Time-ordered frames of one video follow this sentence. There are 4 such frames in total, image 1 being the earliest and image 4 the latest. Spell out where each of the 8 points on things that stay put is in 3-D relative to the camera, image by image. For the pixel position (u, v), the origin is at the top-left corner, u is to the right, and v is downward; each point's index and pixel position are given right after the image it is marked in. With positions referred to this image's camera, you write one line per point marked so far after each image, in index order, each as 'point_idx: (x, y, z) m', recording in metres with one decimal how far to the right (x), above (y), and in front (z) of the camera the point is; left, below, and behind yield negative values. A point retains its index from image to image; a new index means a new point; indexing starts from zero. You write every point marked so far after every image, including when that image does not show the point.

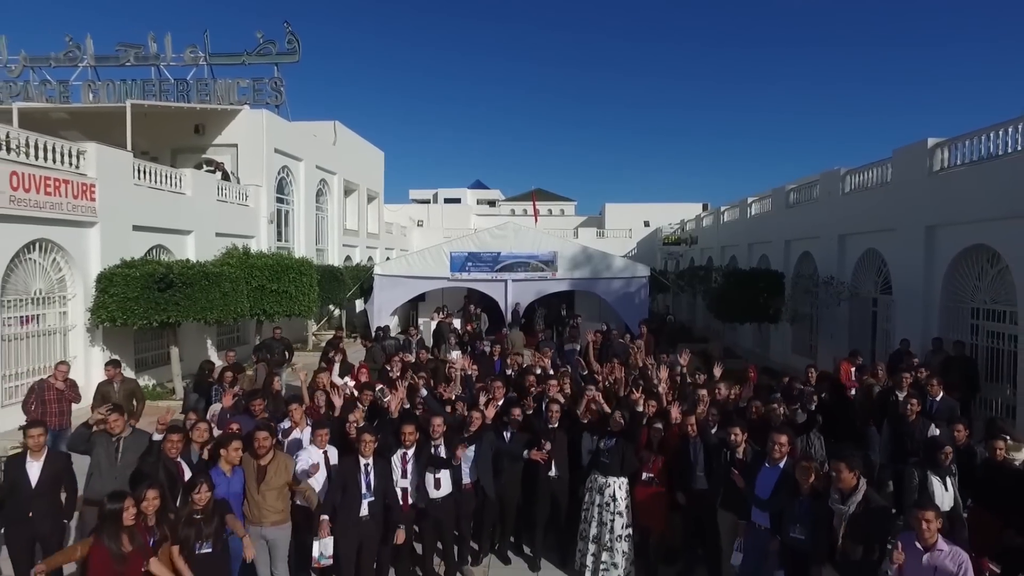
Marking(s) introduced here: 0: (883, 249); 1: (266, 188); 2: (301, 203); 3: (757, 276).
0: (+6.3, +0.7, +10.6) m
1: (-6.4, +2.6, +16.3) m
2: (-6.3, +2.6, +18.6) m
3: (+5.2, +0.2, +13.1) m
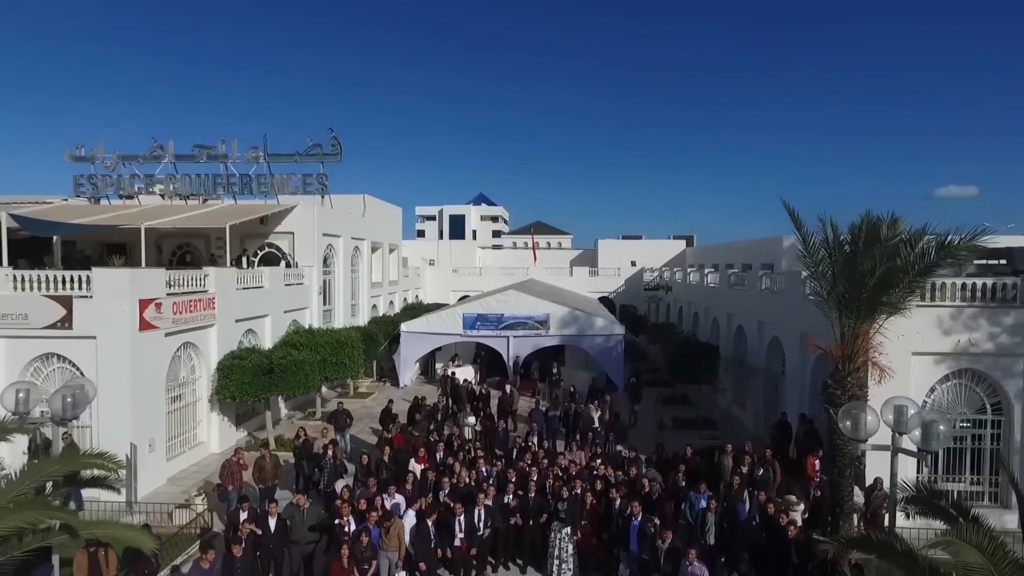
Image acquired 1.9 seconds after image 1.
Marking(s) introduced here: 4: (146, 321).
0: (+6.3, -1.2, +14.6) m
1: (-6.4, +0.7, +20.4) m
2: (-6.3, +0.6, +22.7) m
3: (+5.2, -1.7, +17.1) m
4: (-6.9, -0.6, +11.8) m
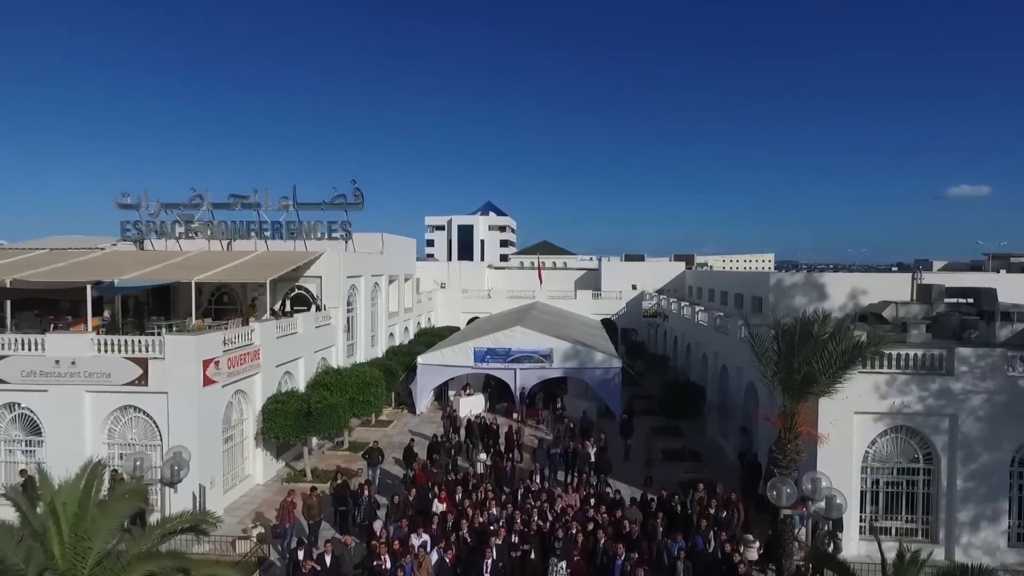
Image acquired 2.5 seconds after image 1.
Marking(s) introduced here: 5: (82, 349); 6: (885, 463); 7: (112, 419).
0: (+6.5, -2.6, +16.5) m
1: (-6.2, -0.7, +22.5) m
2: (-6.0, -0.8, +24.8) m
3: (+5.4, -3.1, +19.1) m
4: (-6.8, -2.0, +13.9) m
5: (-9.5, -1.4, +13.8) m
6: (+7.5, -3.5, +12.4) m
7: (-8.9, -2.9, +13.9) m
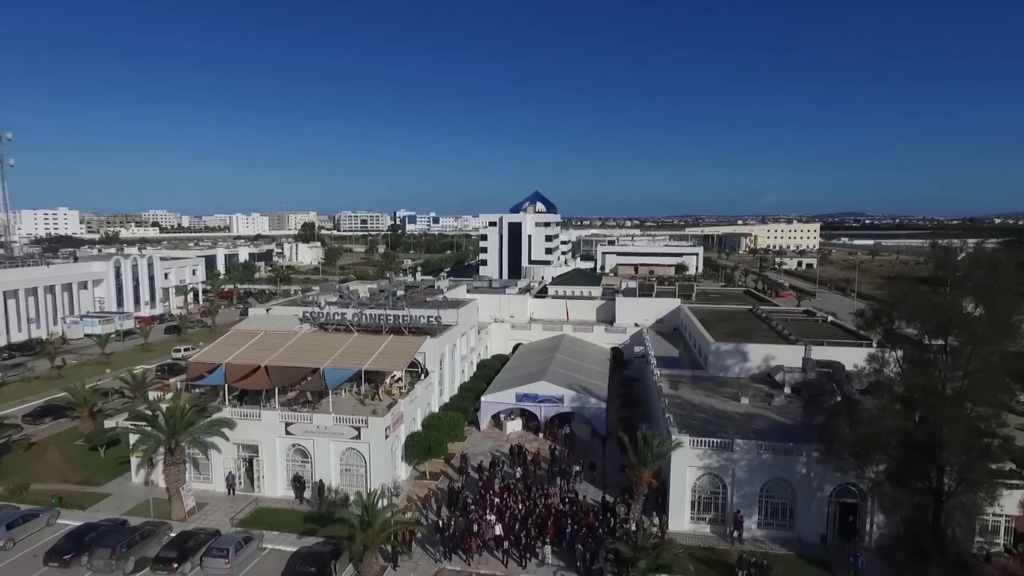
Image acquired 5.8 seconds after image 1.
0: (+7.5, -7.4, +30.8) m
1: (-4.6, -4.9, +37.6) m
2: (-4.2, -4.8, +39.9) m
3: (+6.7, -7.7, +33.4) m
4: (-5.9, -6.9, +29.2) m
5: (-8.6, -6.3, +29.3) m
6: (+8.2, -8.6, +26.7) m
7: (-8.0, -7.8, +29.5) m
